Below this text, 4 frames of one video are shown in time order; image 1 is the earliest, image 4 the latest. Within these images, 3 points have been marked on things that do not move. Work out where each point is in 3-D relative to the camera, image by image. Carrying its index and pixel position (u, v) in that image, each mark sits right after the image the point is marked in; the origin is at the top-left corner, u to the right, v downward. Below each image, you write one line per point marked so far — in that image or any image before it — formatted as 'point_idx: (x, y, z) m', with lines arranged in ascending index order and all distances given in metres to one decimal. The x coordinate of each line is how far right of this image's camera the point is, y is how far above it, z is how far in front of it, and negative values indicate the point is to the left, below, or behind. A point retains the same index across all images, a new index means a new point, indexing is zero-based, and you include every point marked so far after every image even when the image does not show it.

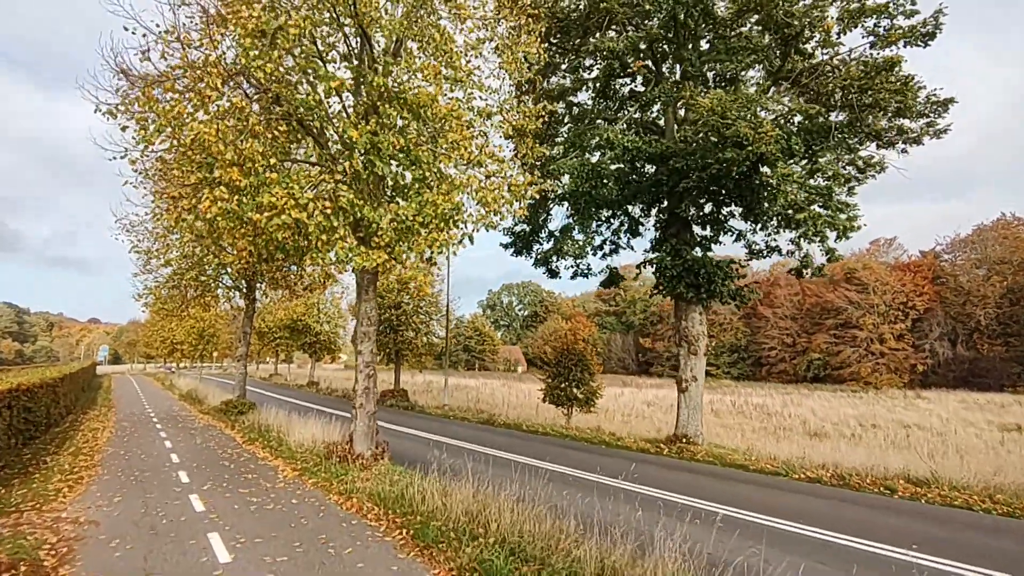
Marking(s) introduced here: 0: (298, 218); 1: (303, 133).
0: (-3.2, +1.0, +8.7) m
1: (-3.5, +2.7, +10.0) m
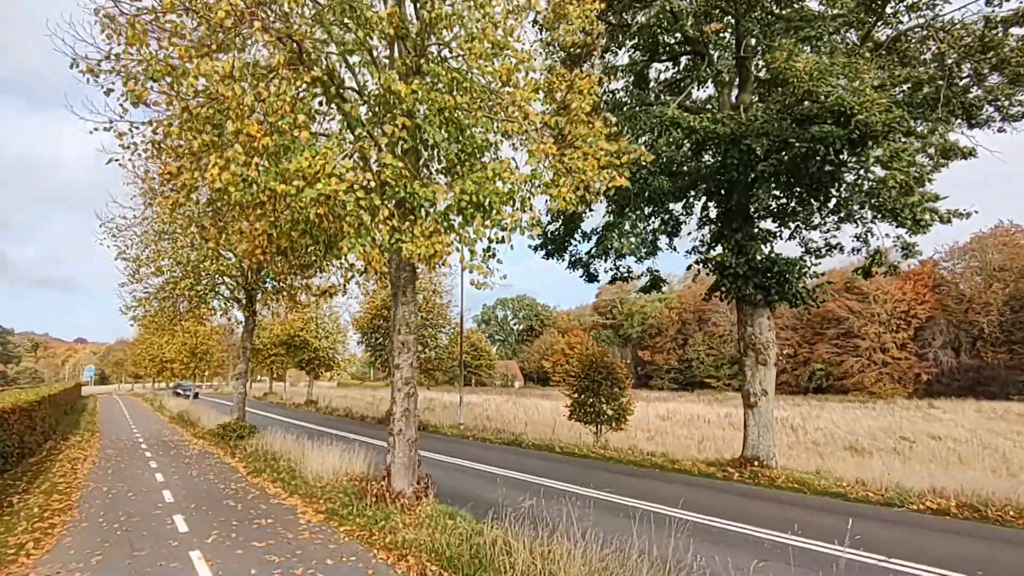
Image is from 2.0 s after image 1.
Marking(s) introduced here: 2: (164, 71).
0: (-2.1, +1.1, +6.8) m
1: (-2.5, +2.7, +8.2) m
2: (-4.2, +2.6, +7.1) m
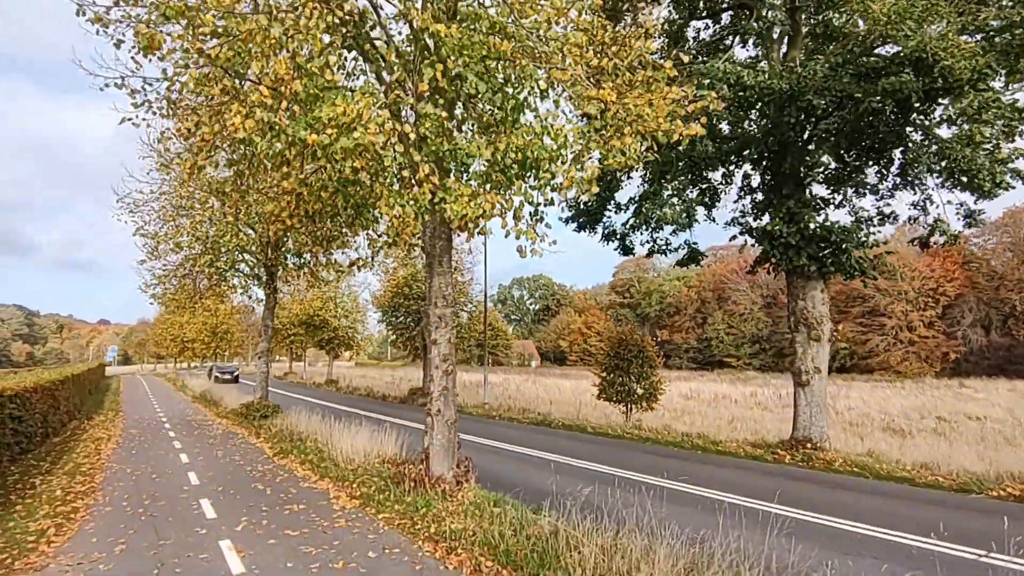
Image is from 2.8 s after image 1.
0: (-1.5, +1.5, +6.0) m
1: (-1.9, +3.1, +7.4) m
2: (-3.7, +2.9, +6.4) m
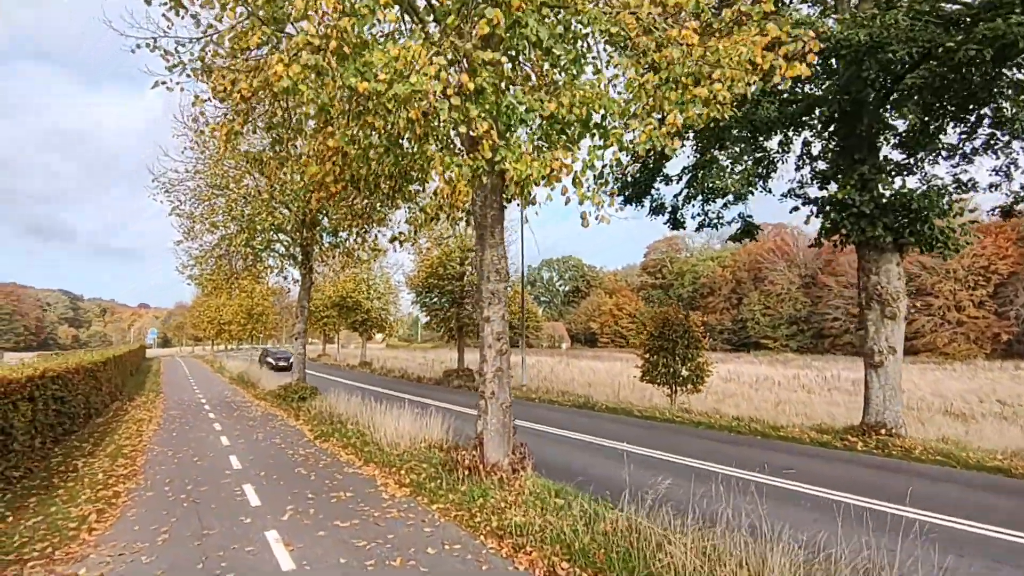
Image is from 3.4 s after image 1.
0: (-0.9, +1.7, +5.4) m
1: (-1.2, +3.4, +6.7) m
2: (-3.0, +3.2, +5.8) m
